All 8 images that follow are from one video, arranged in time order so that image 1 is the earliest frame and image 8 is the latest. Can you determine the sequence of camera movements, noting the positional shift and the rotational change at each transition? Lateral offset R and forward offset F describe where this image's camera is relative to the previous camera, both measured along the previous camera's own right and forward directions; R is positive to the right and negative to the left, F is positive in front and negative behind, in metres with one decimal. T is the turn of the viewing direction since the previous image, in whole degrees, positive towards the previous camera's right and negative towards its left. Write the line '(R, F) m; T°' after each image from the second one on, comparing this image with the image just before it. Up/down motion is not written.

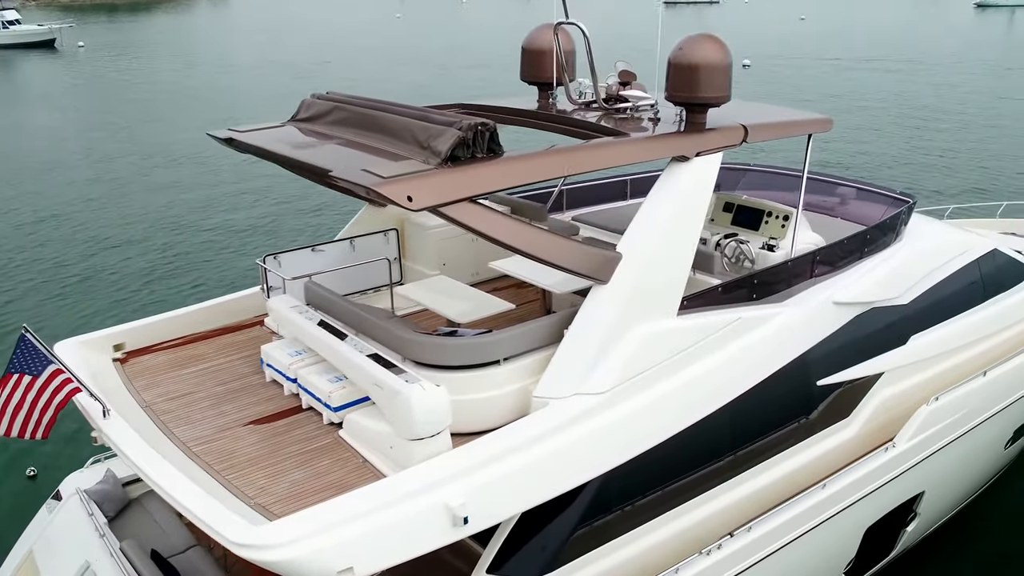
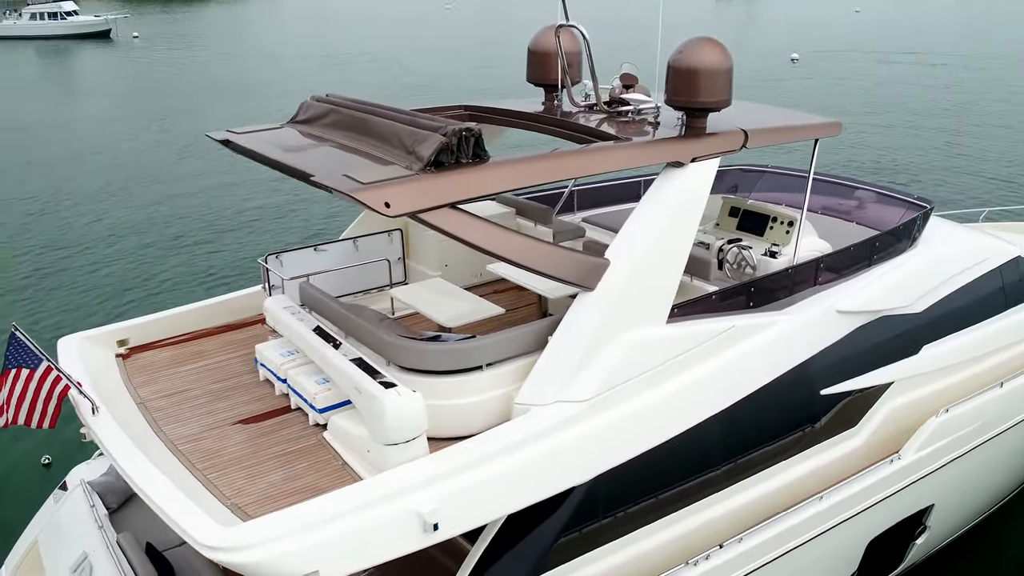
(+0.2, 0.0) m; -3°
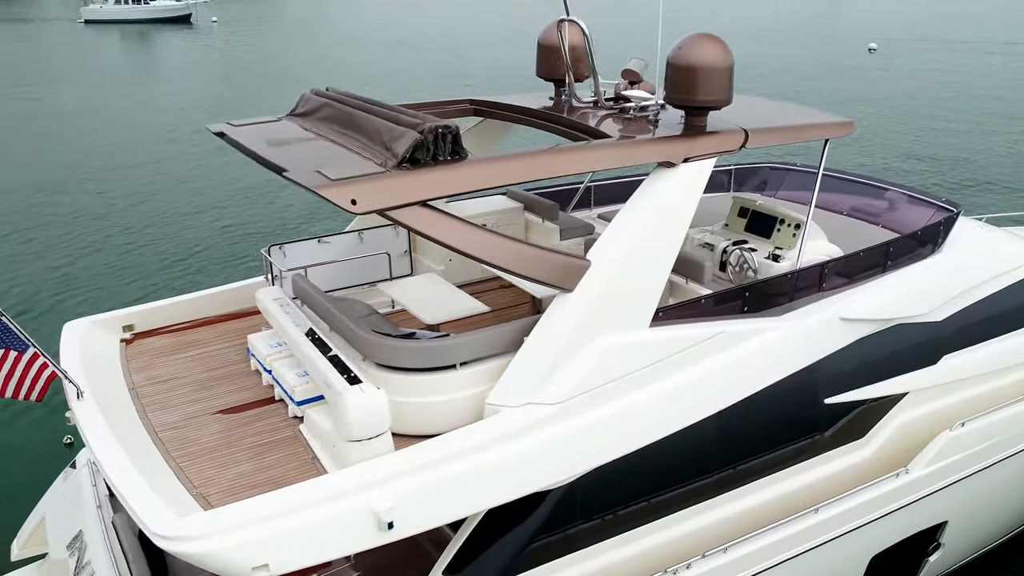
(+0.4, +0.1) m; -4°
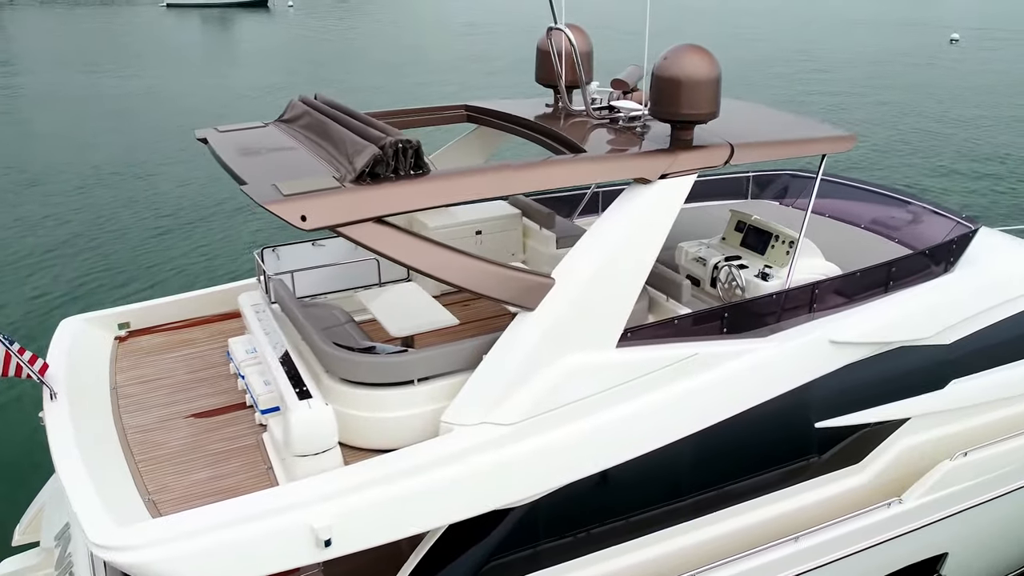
(+0.4, +0.1) m; -4°
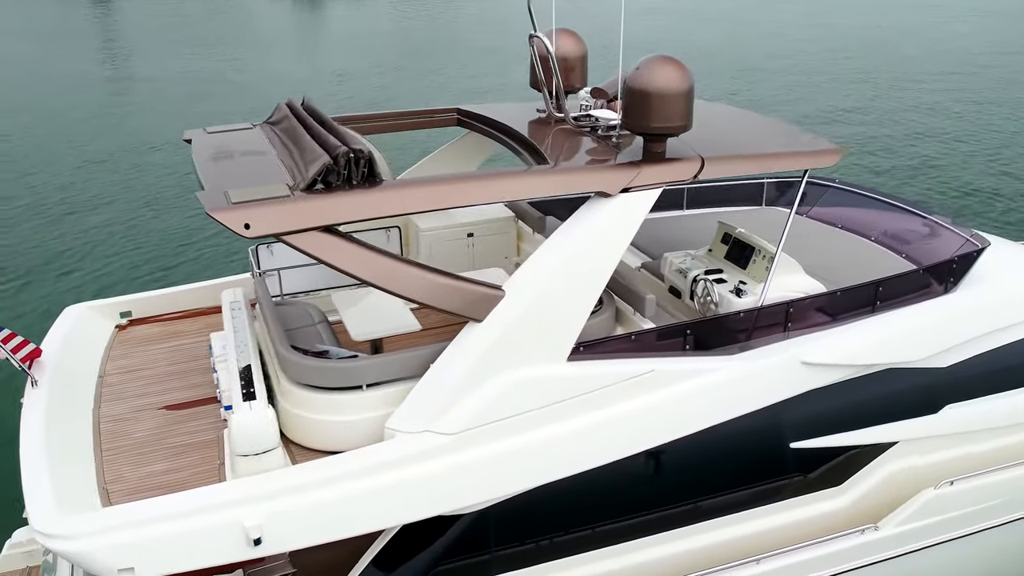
(+0.5, 0.0) m; -5°
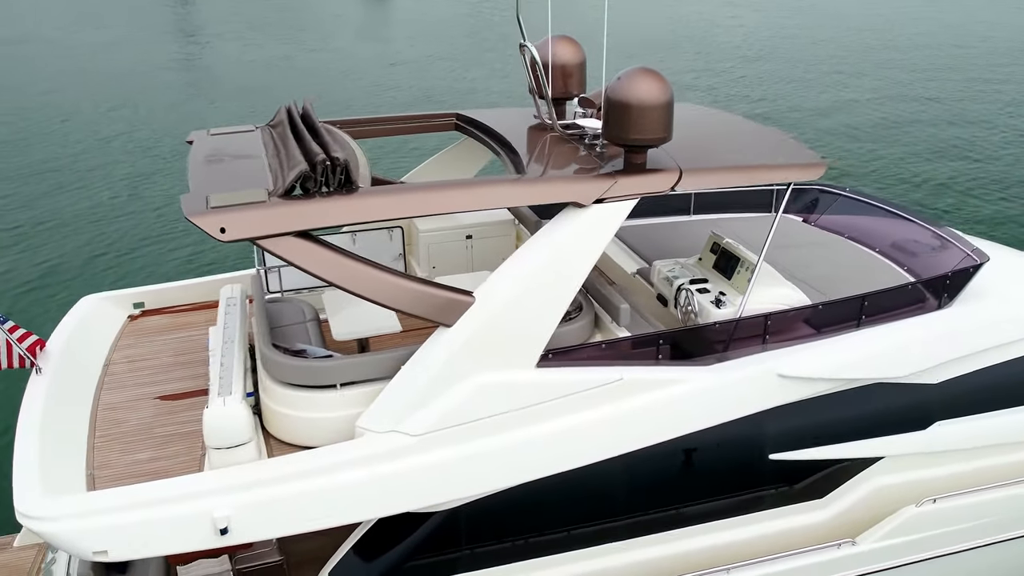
(+0.4, -0.1) m; -3°
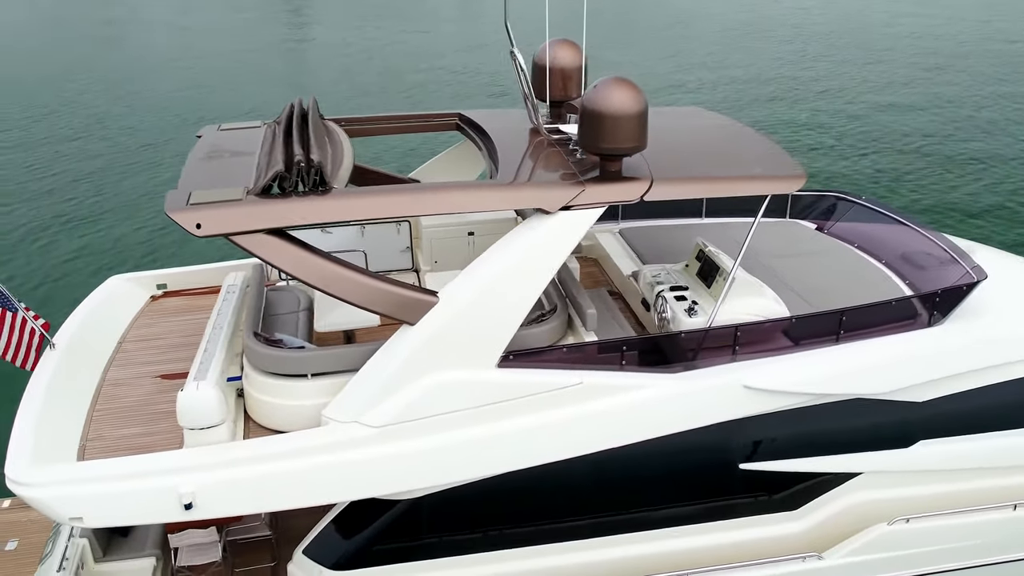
(+0.5, -0.1) m; -5°
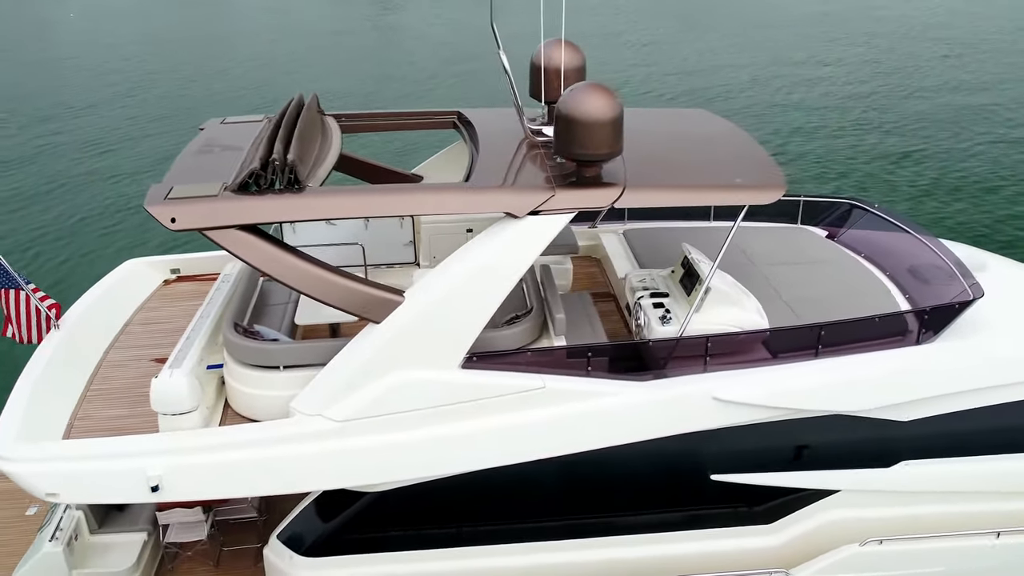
(+0.5, 0.0) m; -4°
